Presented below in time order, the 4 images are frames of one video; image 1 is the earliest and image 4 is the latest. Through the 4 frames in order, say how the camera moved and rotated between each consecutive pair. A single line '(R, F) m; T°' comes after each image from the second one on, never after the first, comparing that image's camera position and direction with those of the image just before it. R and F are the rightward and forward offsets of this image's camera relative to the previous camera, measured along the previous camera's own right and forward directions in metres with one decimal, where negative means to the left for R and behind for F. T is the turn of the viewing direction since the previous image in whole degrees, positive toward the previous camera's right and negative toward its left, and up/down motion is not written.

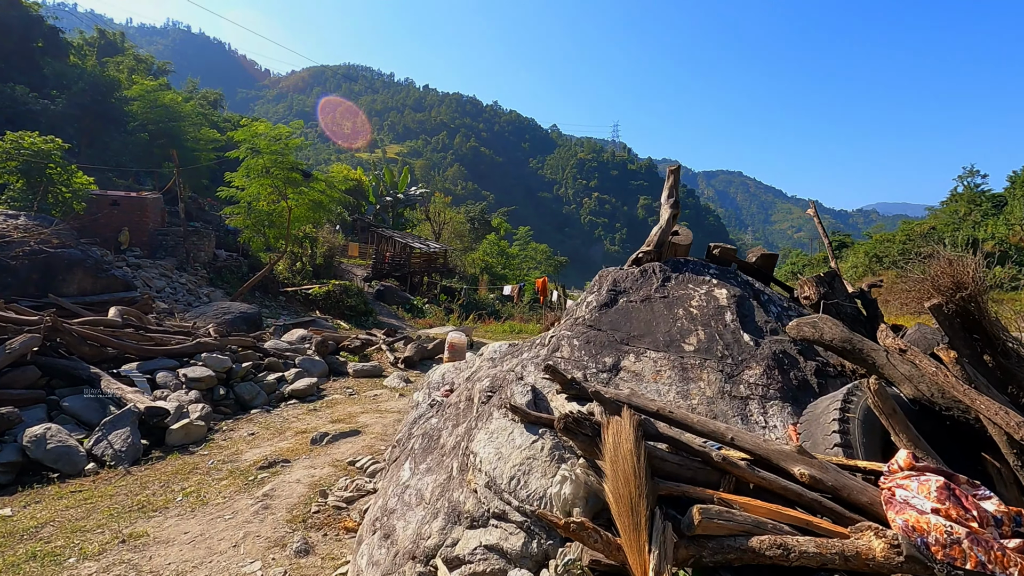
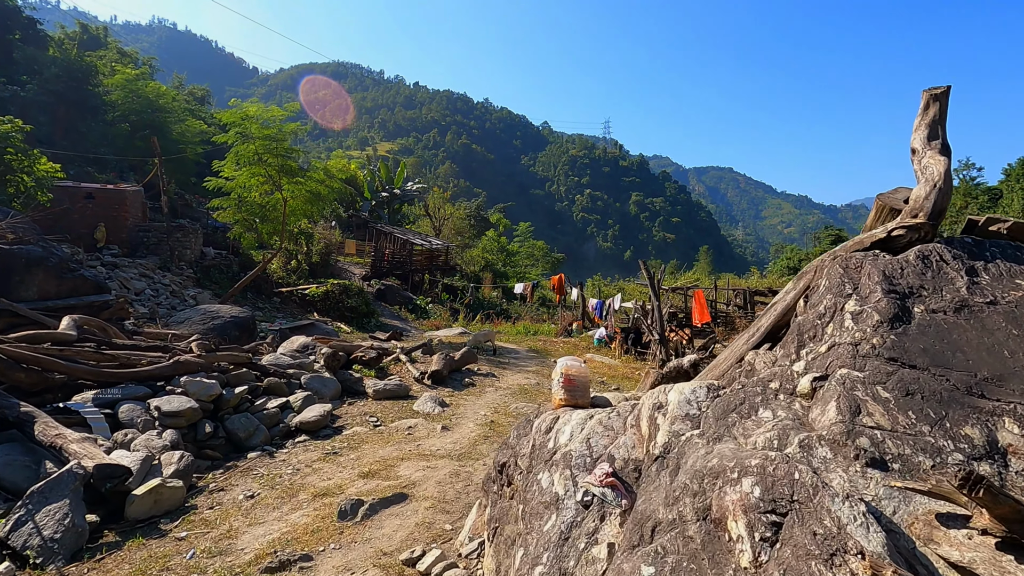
(-0.7, +1.5) m; +1°
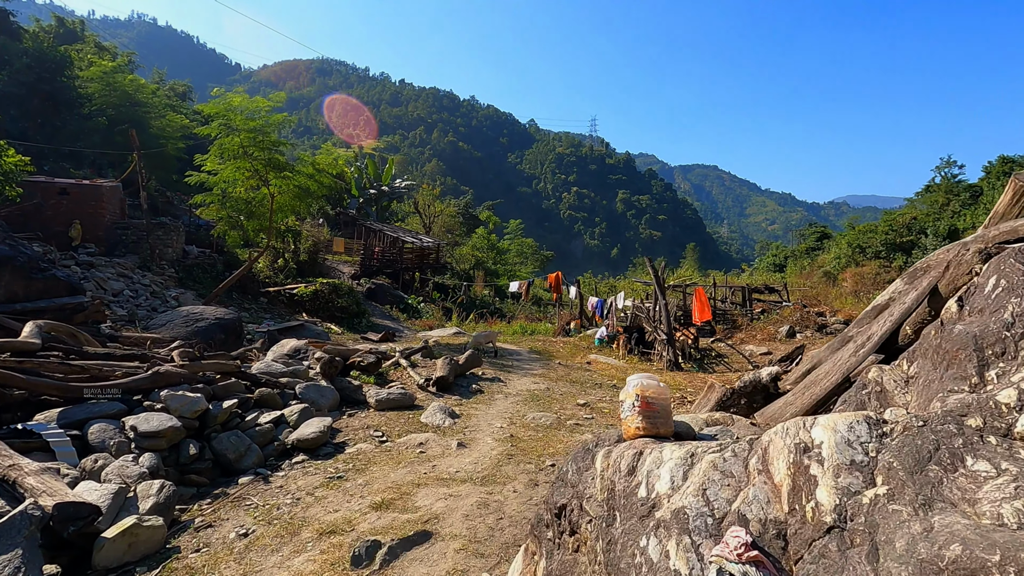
(-0.3, +0.5) m; +1°
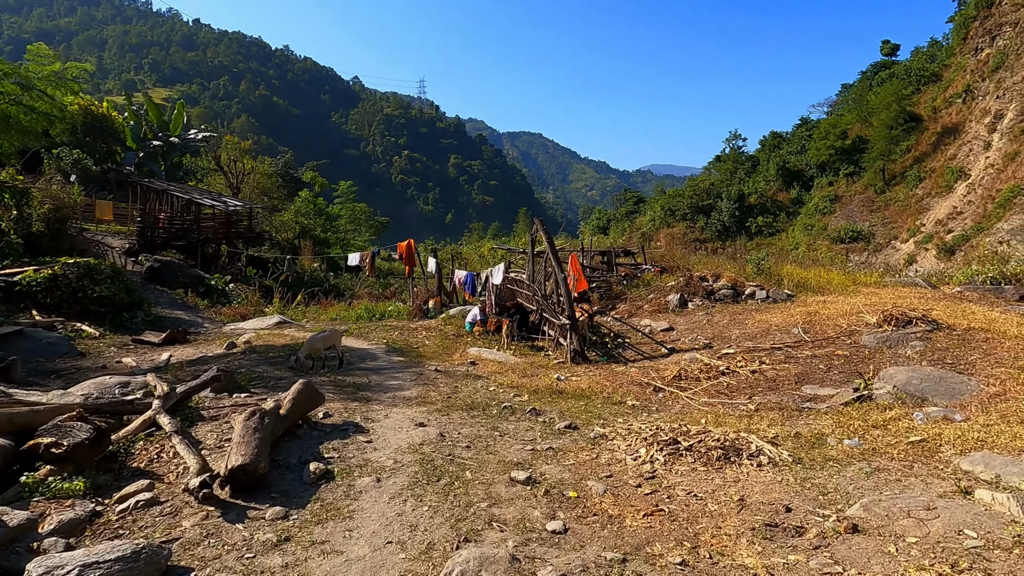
(-0.2, +3.1) m; +17°
